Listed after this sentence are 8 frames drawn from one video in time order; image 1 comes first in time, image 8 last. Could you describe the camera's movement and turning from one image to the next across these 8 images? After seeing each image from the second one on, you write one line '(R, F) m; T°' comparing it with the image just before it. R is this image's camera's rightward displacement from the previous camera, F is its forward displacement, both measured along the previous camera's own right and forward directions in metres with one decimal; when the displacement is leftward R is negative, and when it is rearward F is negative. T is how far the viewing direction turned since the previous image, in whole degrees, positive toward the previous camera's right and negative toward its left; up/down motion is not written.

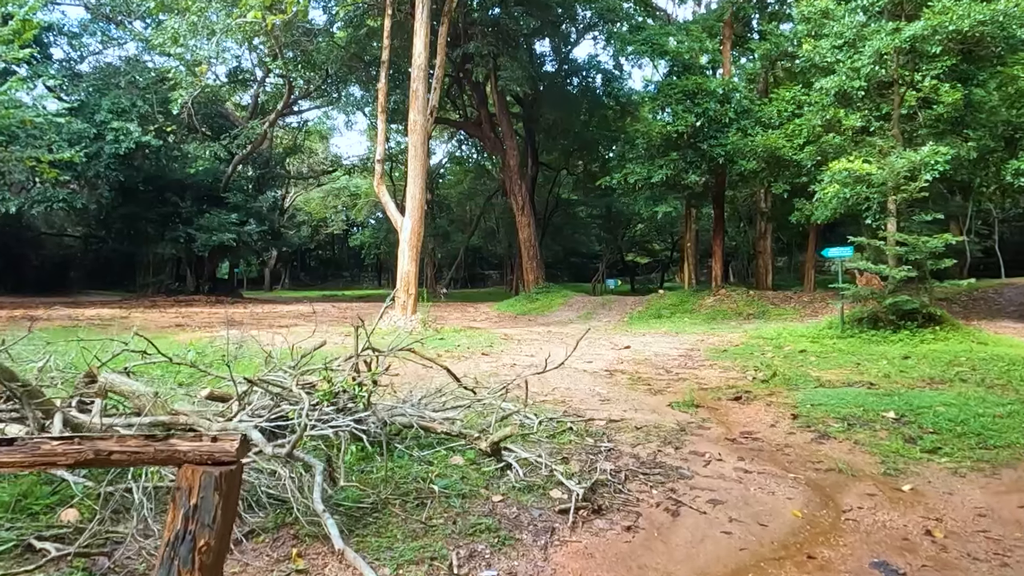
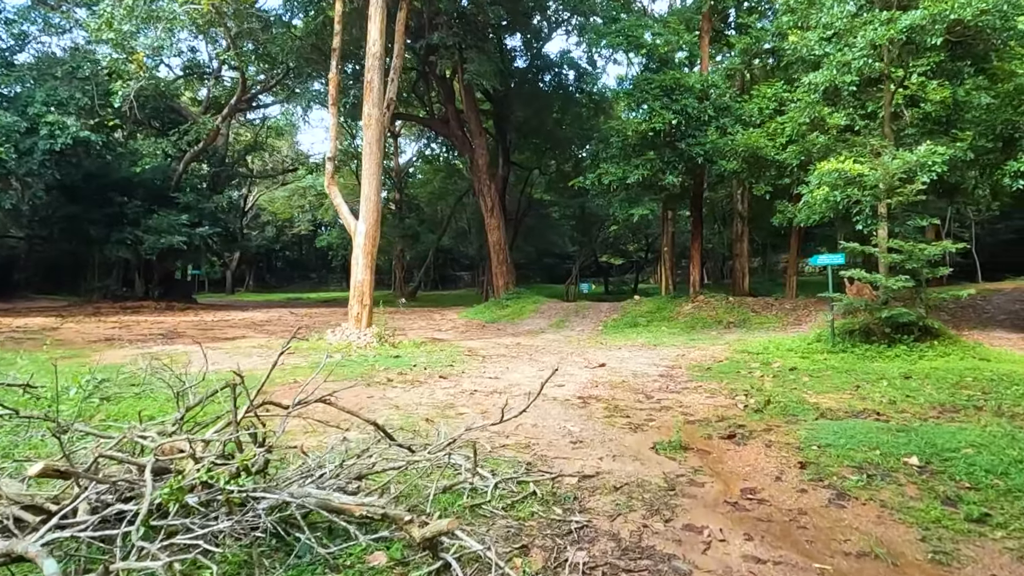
(+0.1, +0.9) m; +2°
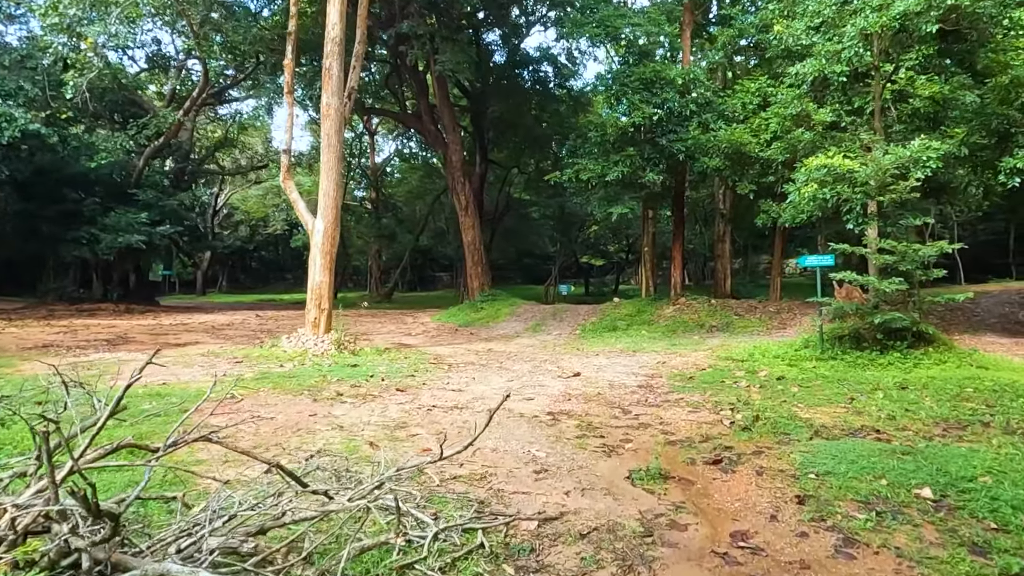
(+0.2, +0.6) m; +2°
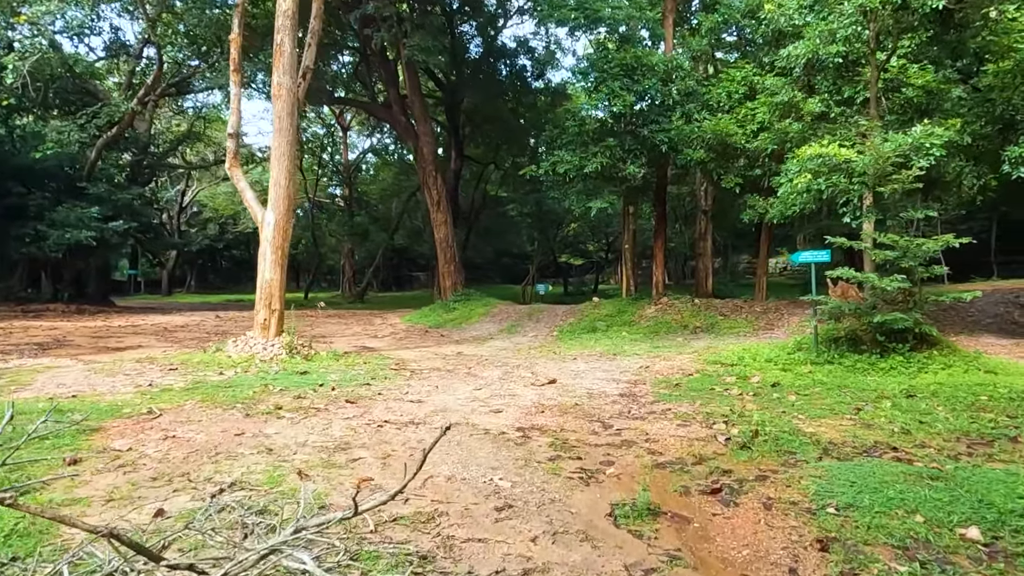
(+0.1, +0.7) m; +2°
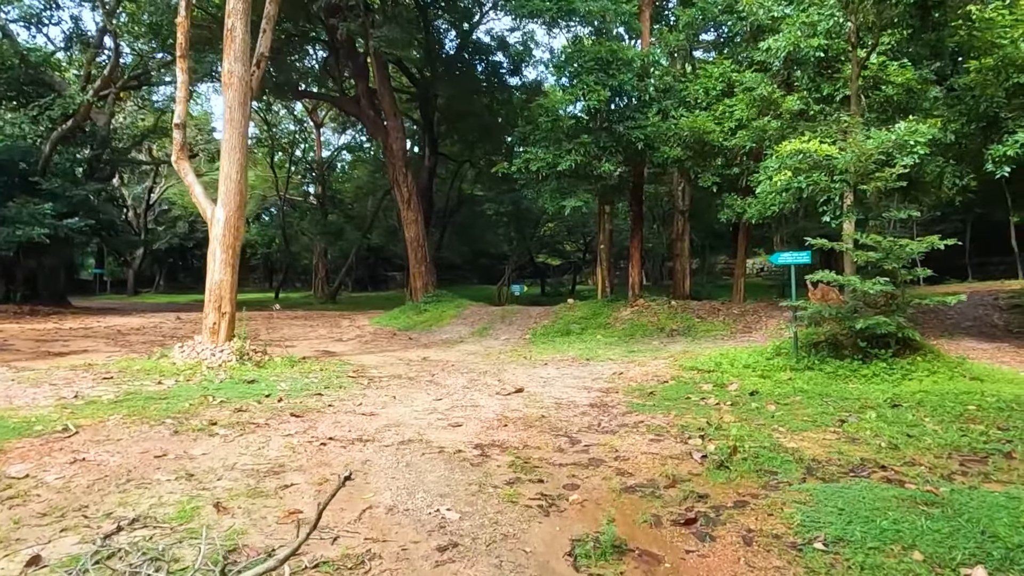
(+0.1, +0.4) m; +2°
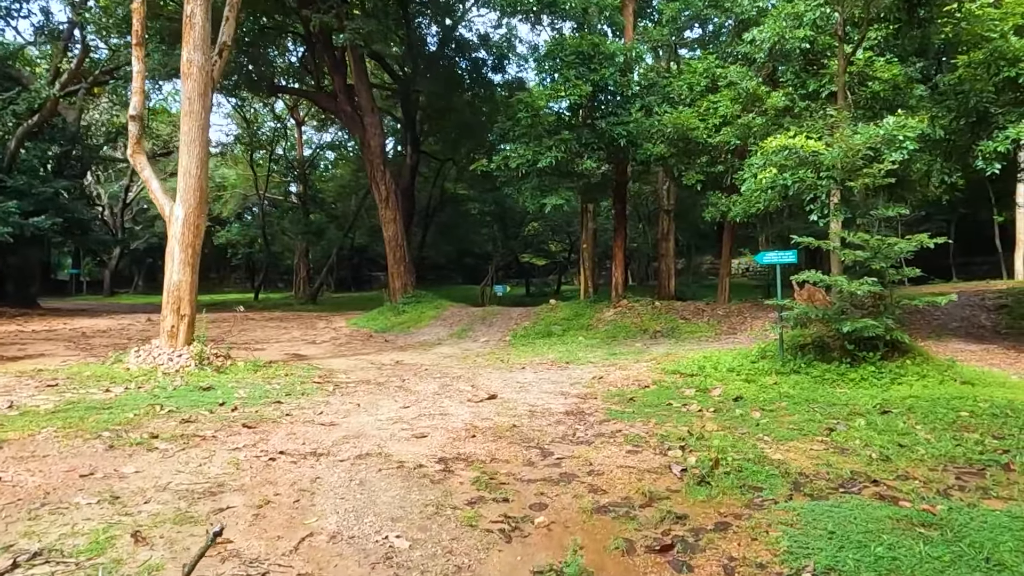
(+0.1, +0.3) m; +1°
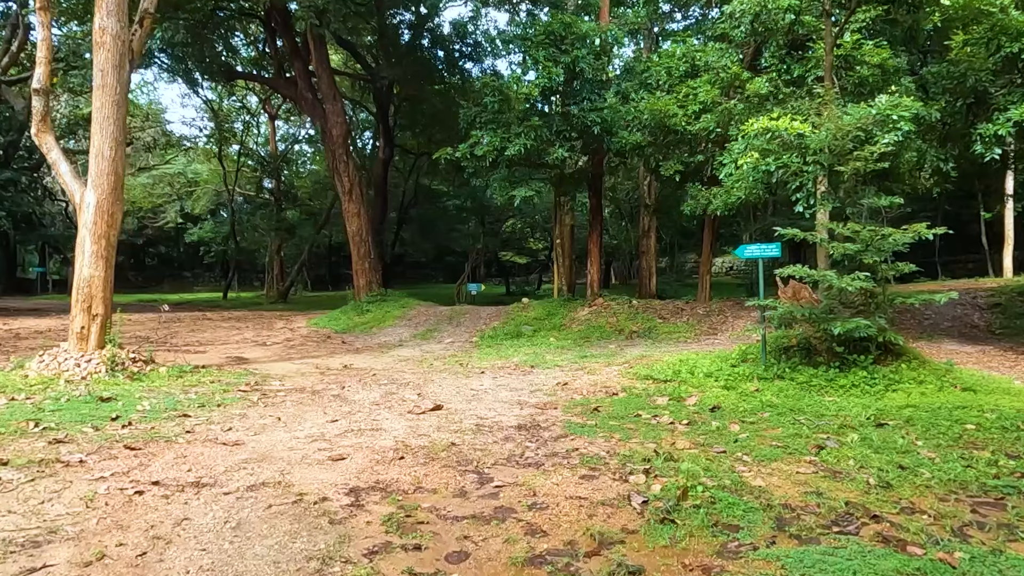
(+0.3, +0.7) m; +1°
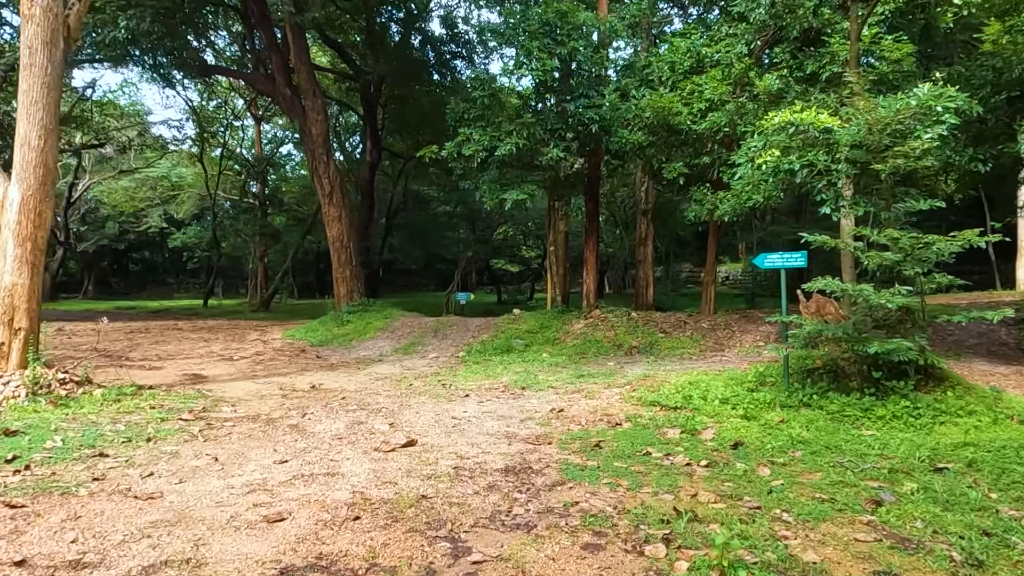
(0.0, +0.8) m; +1°
